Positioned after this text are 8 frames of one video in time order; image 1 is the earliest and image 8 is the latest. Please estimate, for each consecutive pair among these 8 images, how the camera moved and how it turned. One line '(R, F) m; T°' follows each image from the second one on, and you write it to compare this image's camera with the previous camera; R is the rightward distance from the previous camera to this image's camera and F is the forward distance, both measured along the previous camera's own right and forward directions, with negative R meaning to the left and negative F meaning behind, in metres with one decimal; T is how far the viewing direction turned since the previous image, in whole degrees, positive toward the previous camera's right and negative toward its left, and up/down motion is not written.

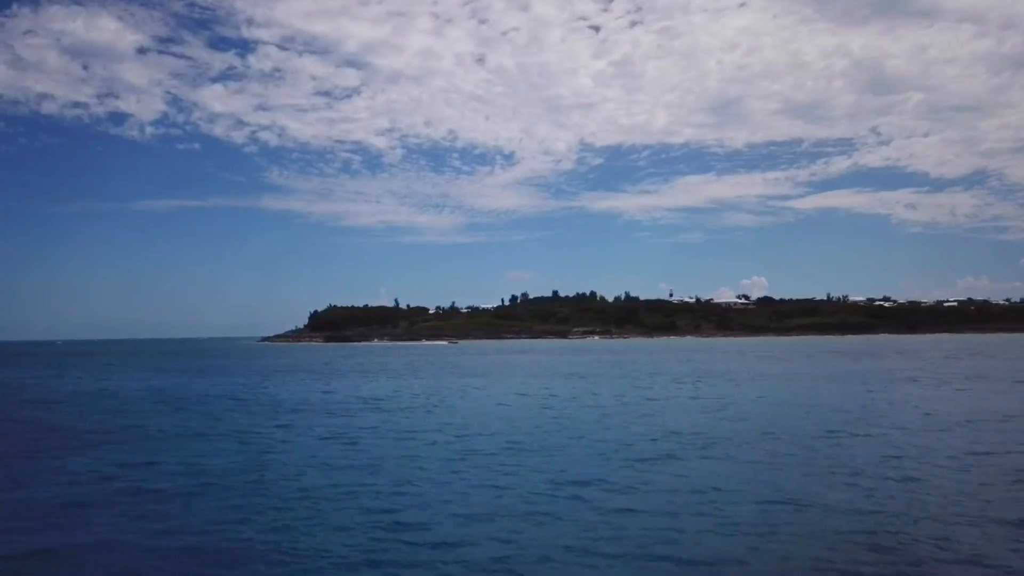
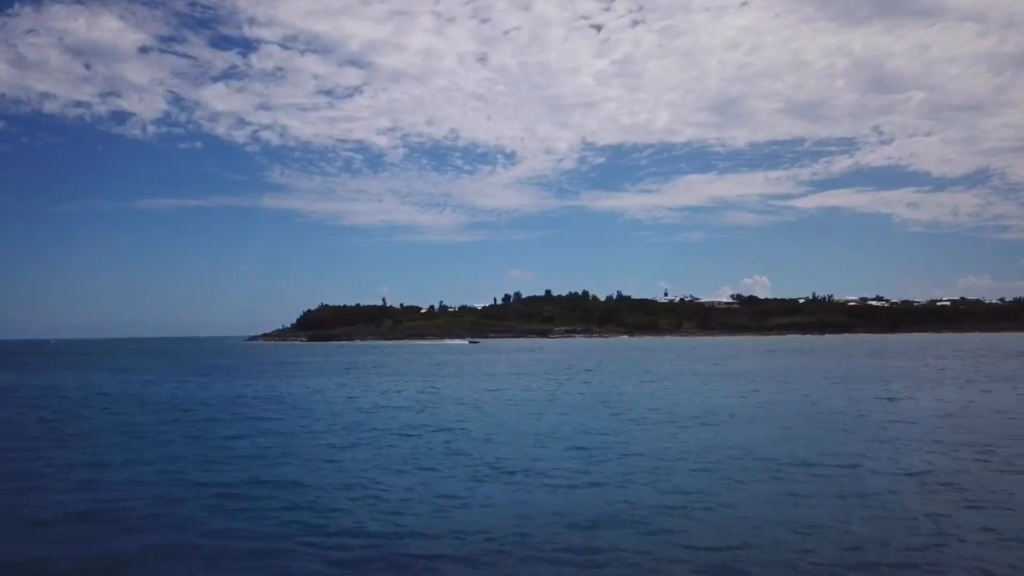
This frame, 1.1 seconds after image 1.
(+3.1, +3.4) m; 0°
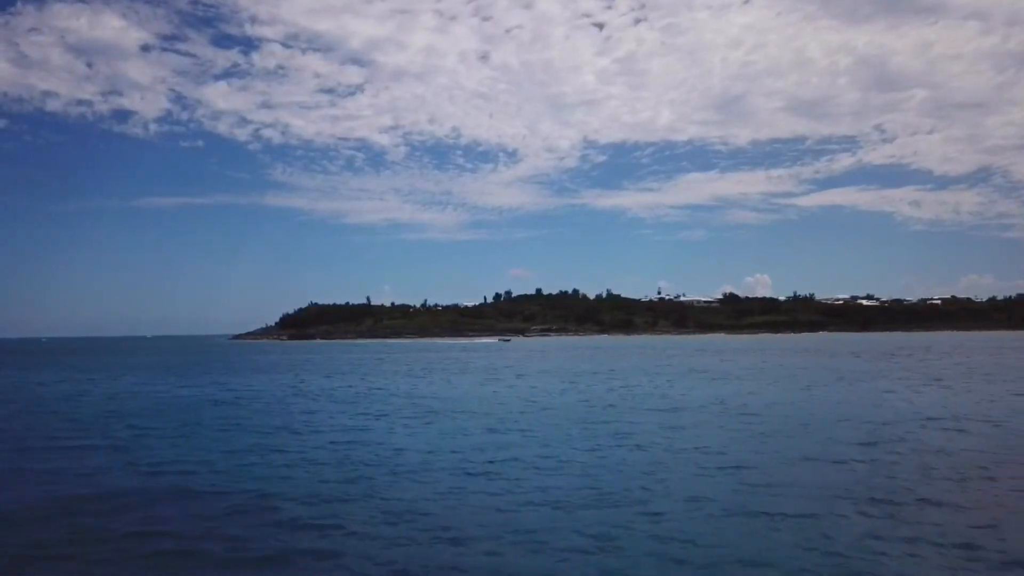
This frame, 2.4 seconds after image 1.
(+4.5, -0.4) m; 0°
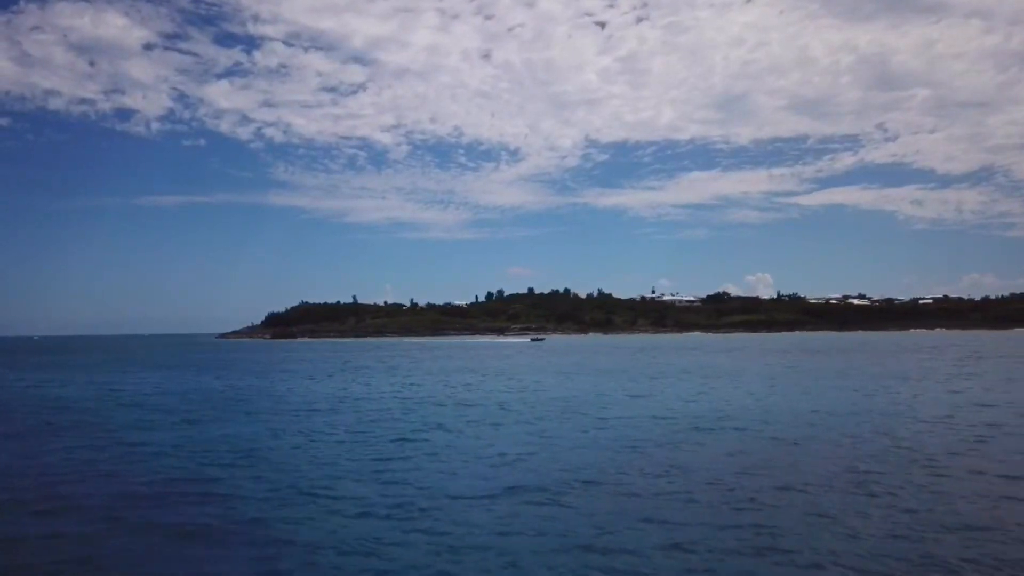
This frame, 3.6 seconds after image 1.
(+3.8, -0.2) m; 0°
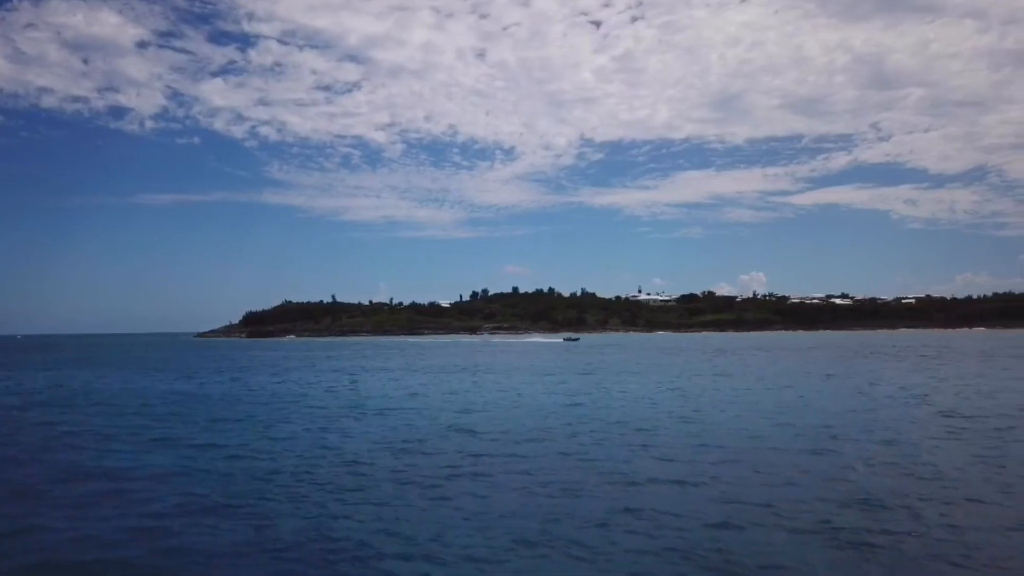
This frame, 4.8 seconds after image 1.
(+3.9, 0.0) m; 0°
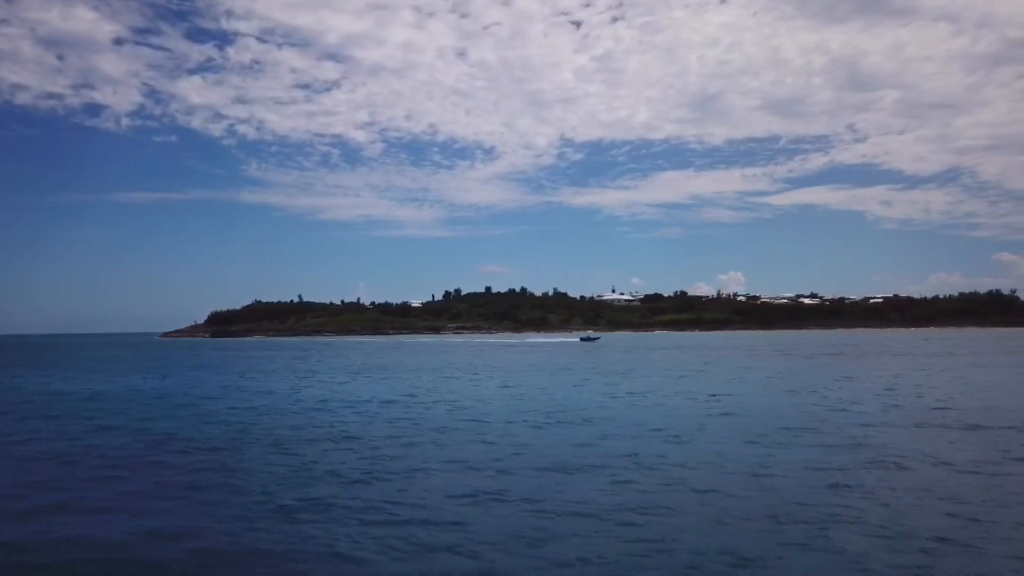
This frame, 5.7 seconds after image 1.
(+2.9, -0.3) m; +1°
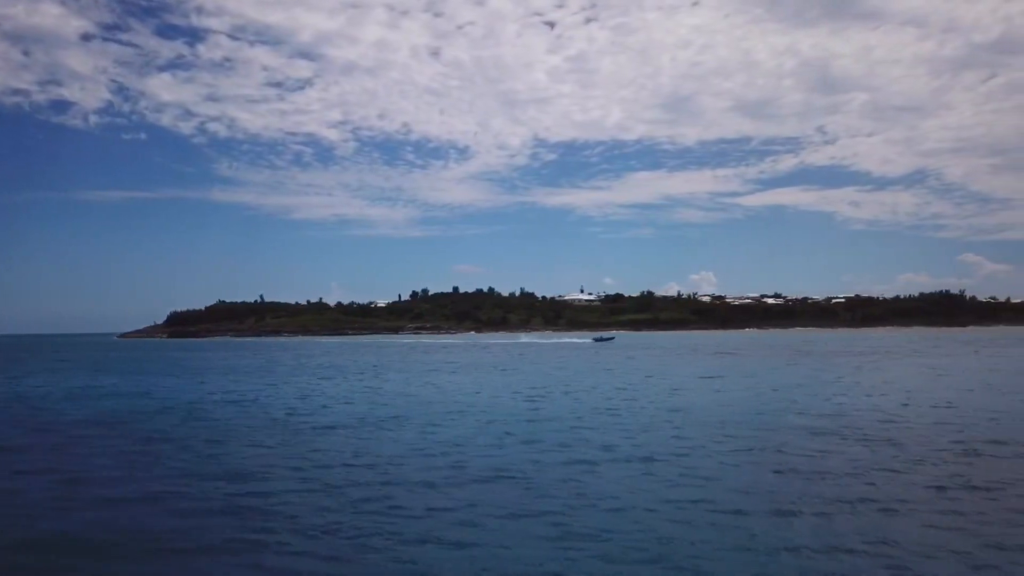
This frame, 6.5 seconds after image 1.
(+2.4, -0.1) m; +2°
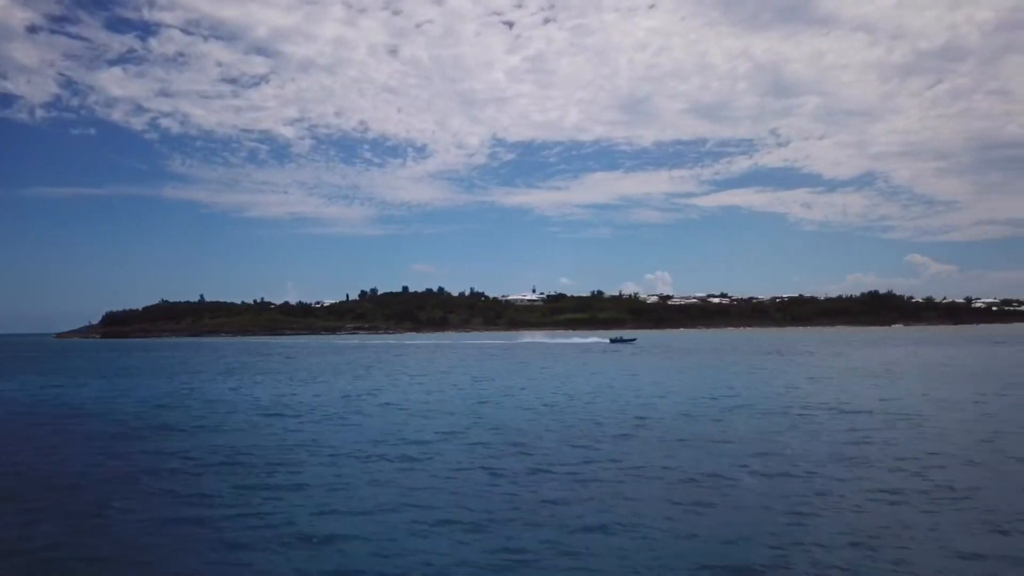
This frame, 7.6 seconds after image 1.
(+3.1, -0.4) m; +3°
